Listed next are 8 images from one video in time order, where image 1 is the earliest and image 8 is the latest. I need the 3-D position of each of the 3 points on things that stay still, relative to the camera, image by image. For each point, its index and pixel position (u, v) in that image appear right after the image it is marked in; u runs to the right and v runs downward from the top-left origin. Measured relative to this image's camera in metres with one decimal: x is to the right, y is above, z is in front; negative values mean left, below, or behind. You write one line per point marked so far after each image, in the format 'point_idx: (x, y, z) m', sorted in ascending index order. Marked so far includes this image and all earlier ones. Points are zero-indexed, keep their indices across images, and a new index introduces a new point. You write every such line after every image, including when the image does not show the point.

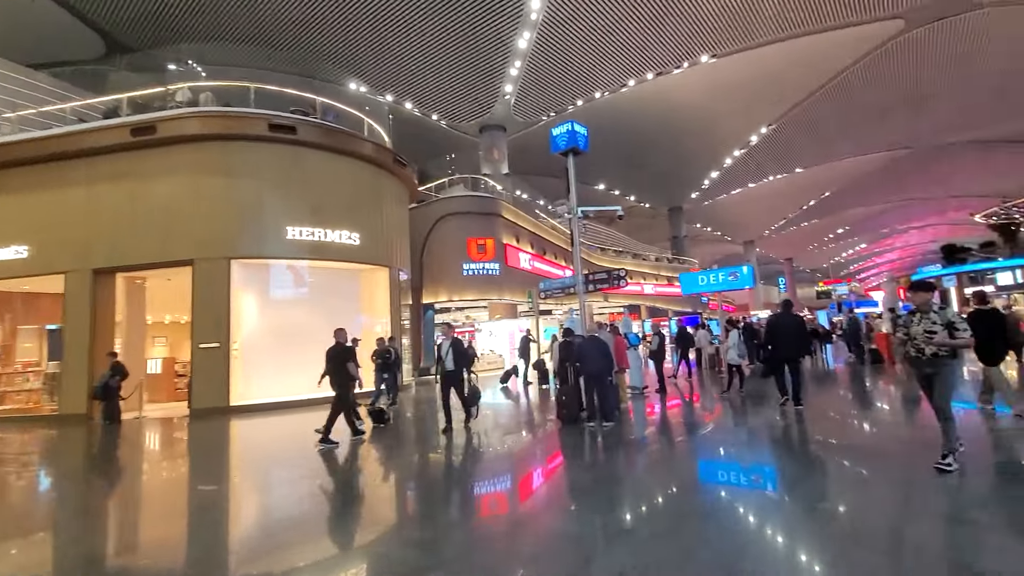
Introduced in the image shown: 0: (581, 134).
0: (+1.0, +2.4, +7.5) m
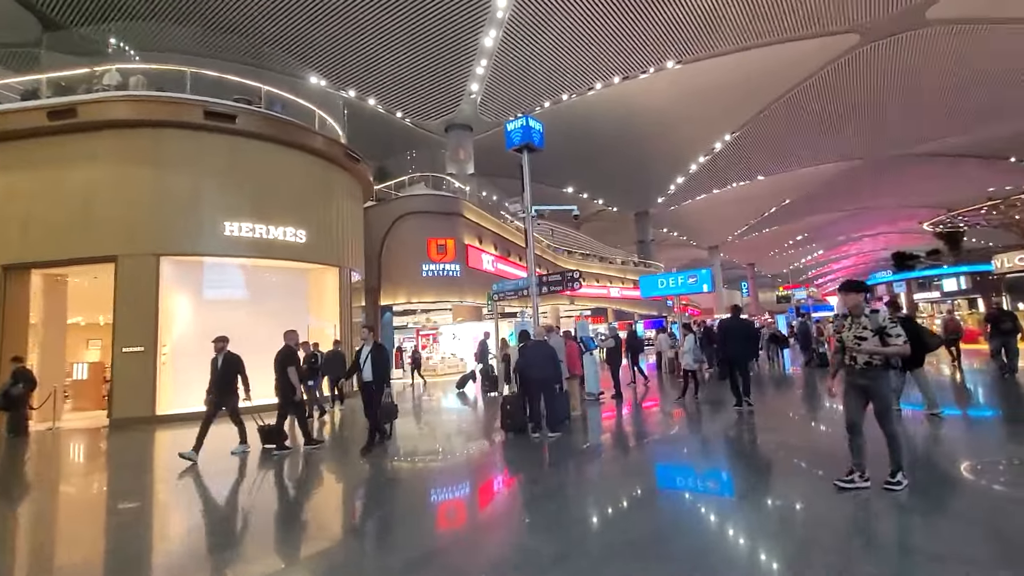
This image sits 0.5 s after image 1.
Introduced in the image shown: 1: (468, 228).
0: (+0.3, +2.3, +7.2) m
1: (-1.5, +2.0, +16.4) m
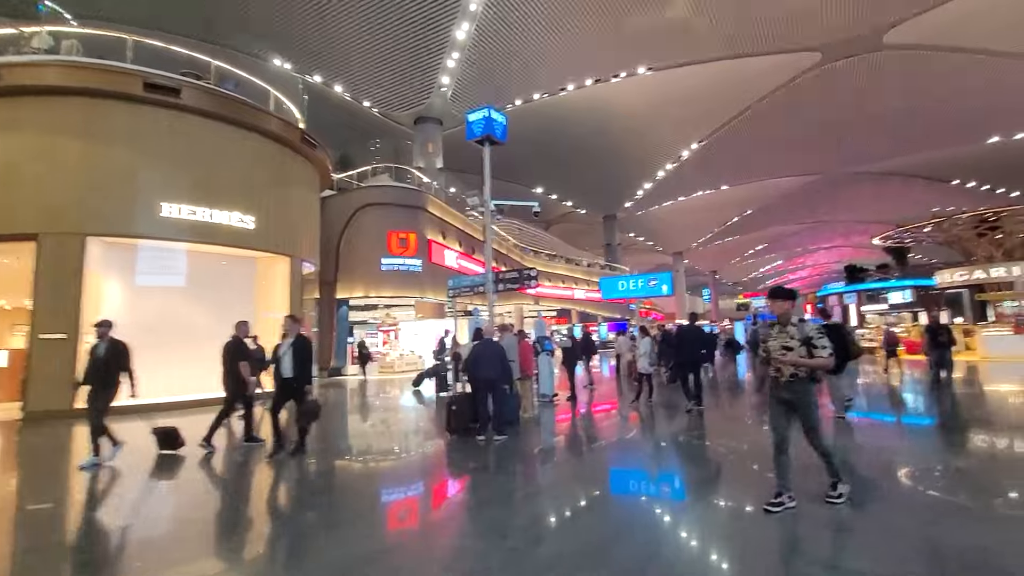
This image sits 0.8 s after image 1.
0: (-0.2, +2.4, +7.0) m
1: (-2.7, +2.1, +16.1) m
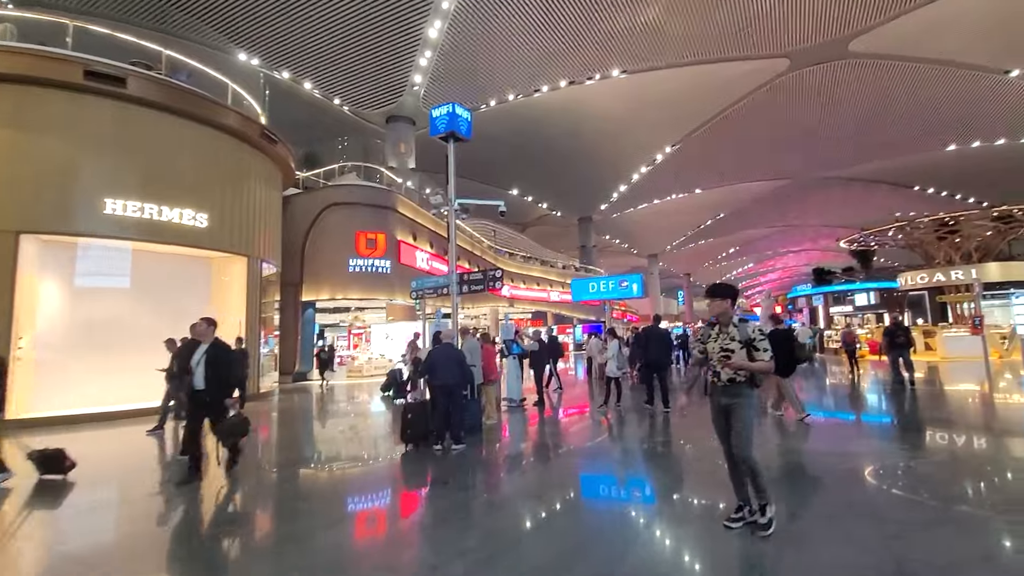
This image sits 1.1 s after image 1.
0: (-0.7, +2.4, +6.7) m
1: (-3.6, +2.1, +15.7) m
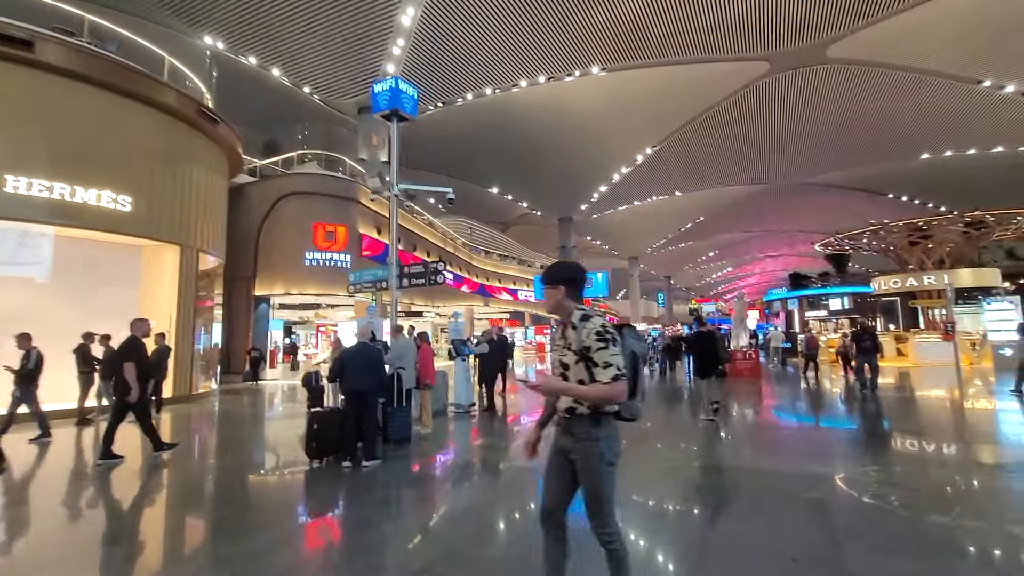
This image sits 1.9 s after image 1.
0: (-1.3, +2.4, +6.1) m
1: (-4.5, +2.2, +15.0) m
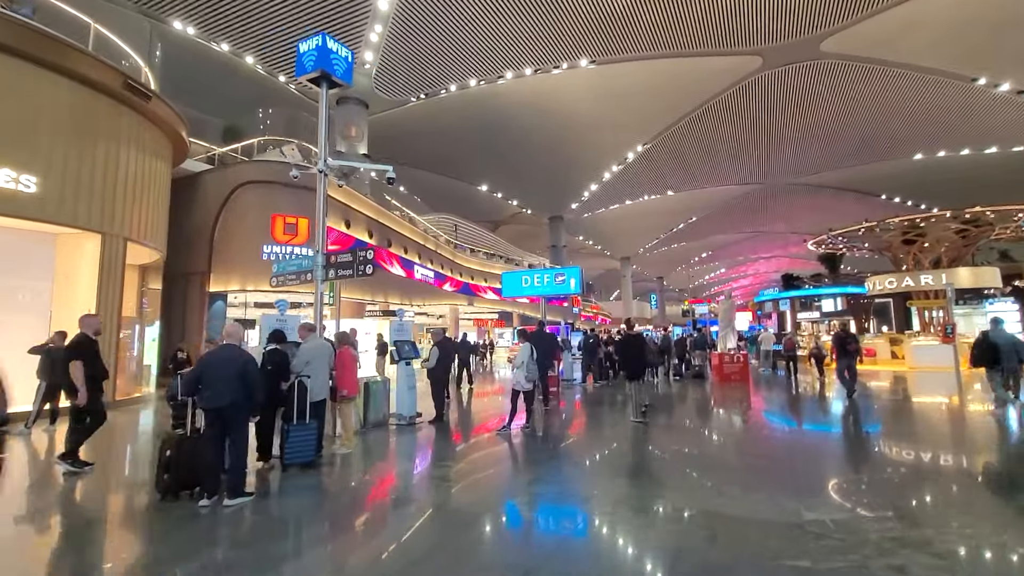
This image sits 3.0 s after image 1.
0: (-1.8, +2.5, +5.3) m
1: (-5.1, +2.3, +14.1) m
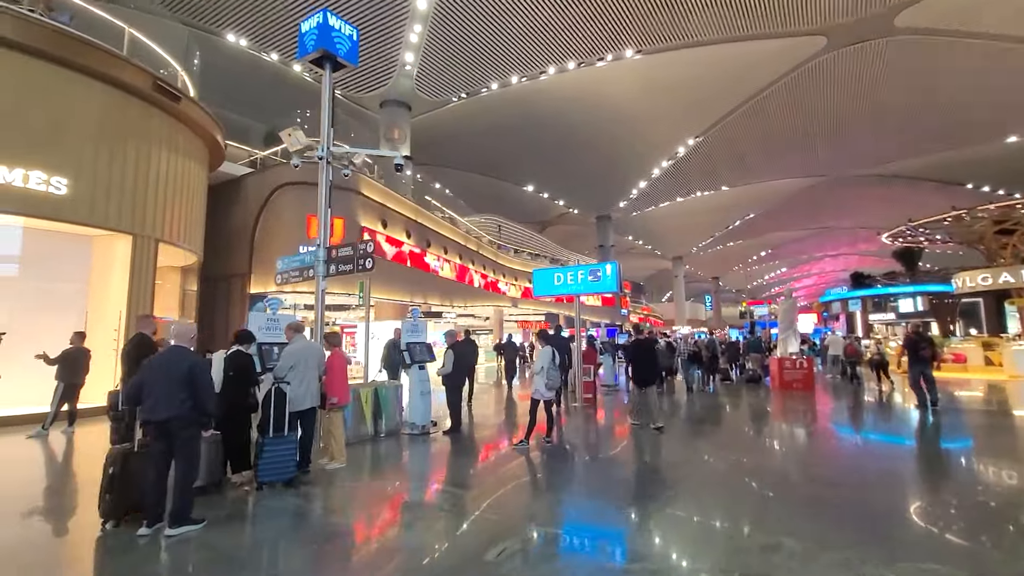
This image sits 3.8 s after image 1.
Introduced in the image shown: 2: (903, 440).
0: (-1.6, +2.5, +4.9) m
1: (-4.0, +2.2, +14.0) m
2: (+6.6, -2.6, +8.2) m
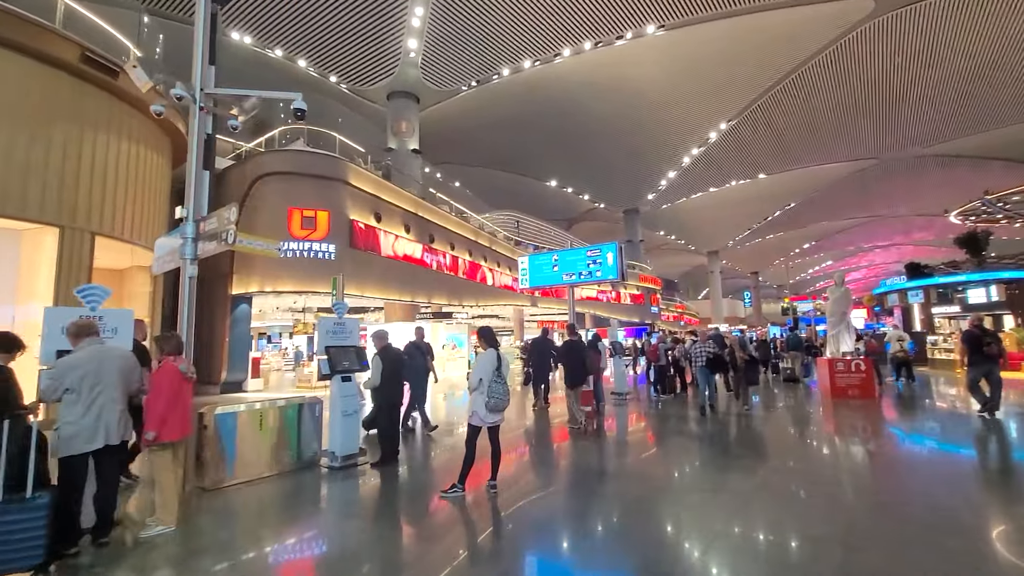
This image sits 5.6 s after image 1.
0: (-2.1, +2.6, +3.8) m
1: (-3.9, +2.3, +13.0) m
2: (+6.4, -2.3, +6.4) m
